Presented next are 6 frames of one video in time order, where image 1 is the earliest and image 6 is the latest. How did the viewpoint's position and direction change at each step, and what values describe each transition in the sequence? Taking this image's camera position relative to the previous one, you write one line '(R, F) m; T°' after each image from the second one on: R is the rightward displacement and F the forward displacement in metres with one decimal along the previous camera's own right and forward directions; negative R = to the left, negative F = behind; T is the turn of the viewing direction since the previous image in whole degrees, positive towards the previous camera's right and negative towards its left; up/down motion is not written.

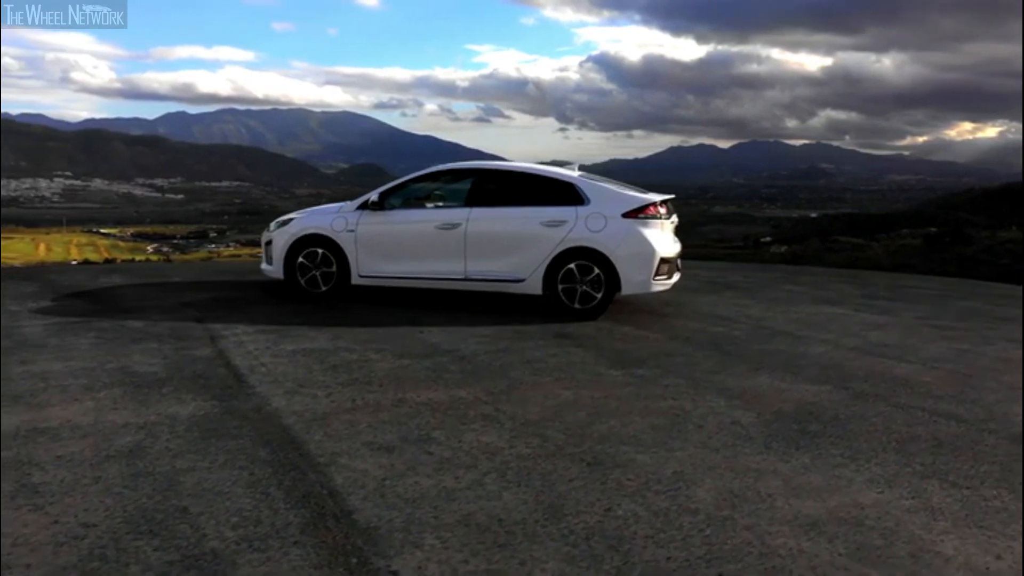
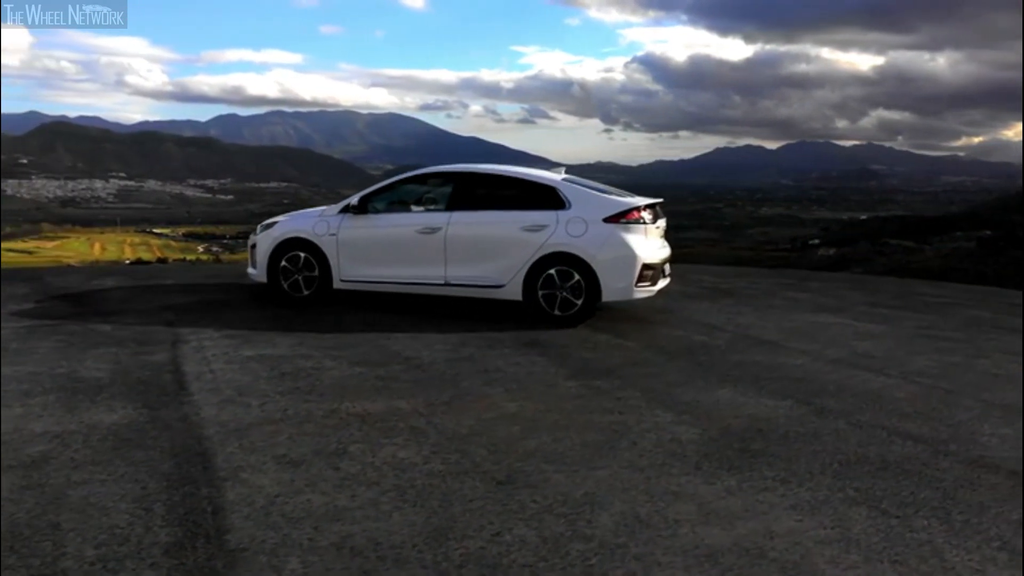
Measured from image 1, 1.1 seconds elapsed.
(+0.6, +0.2) m; -3°
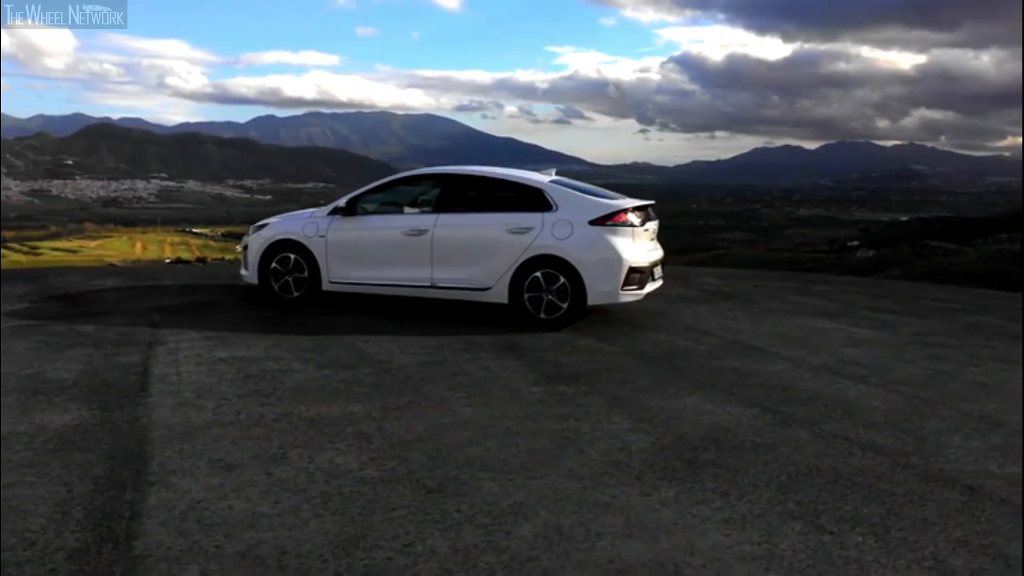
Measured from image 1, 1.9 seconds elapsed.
(+0.4, +0.1) m; -2°
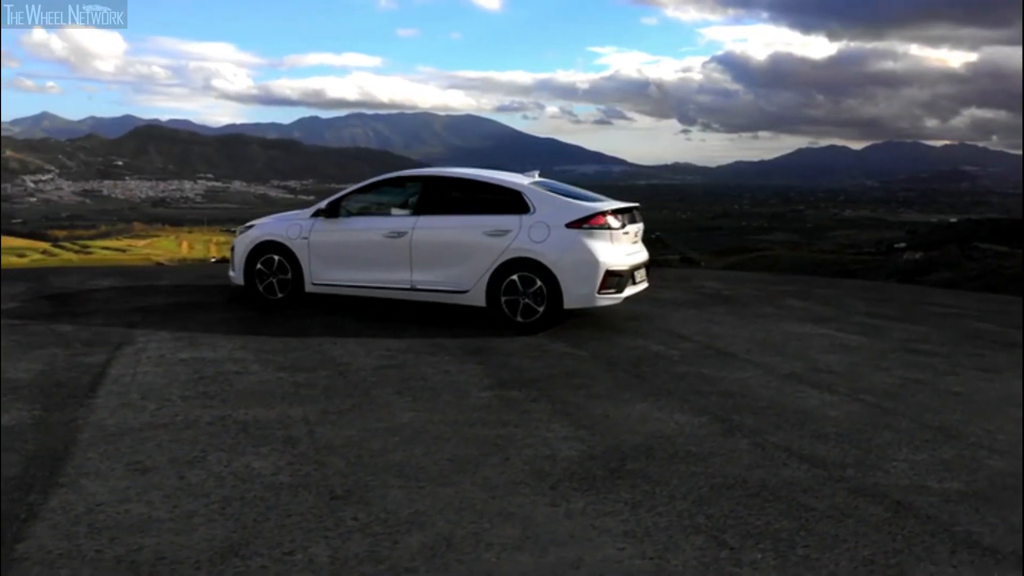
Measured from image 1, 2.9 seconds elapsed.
(+0.6, +0.1) m; -3°
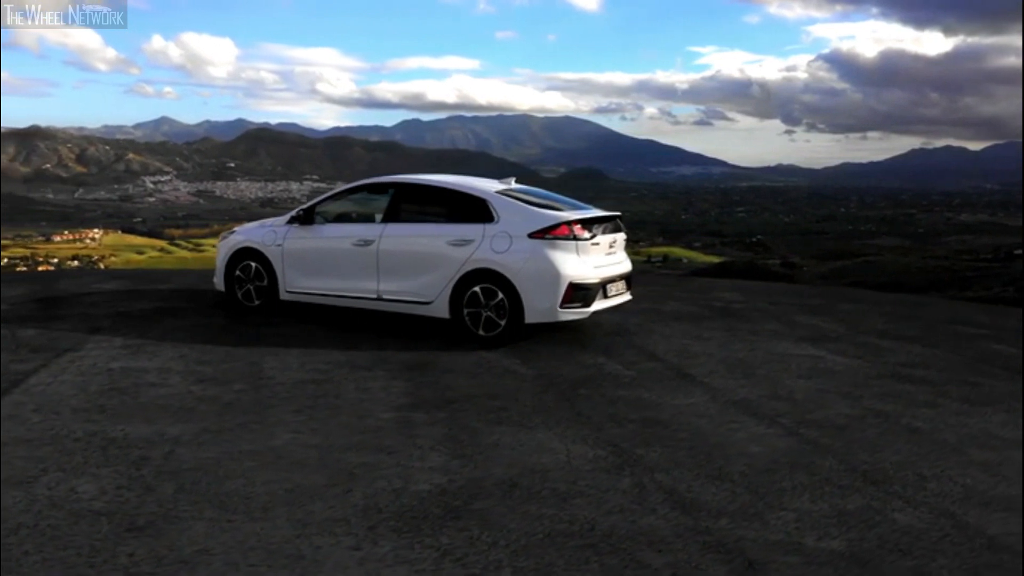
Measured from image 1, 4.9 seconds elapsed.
(+1.1, +0.4) m; -6°
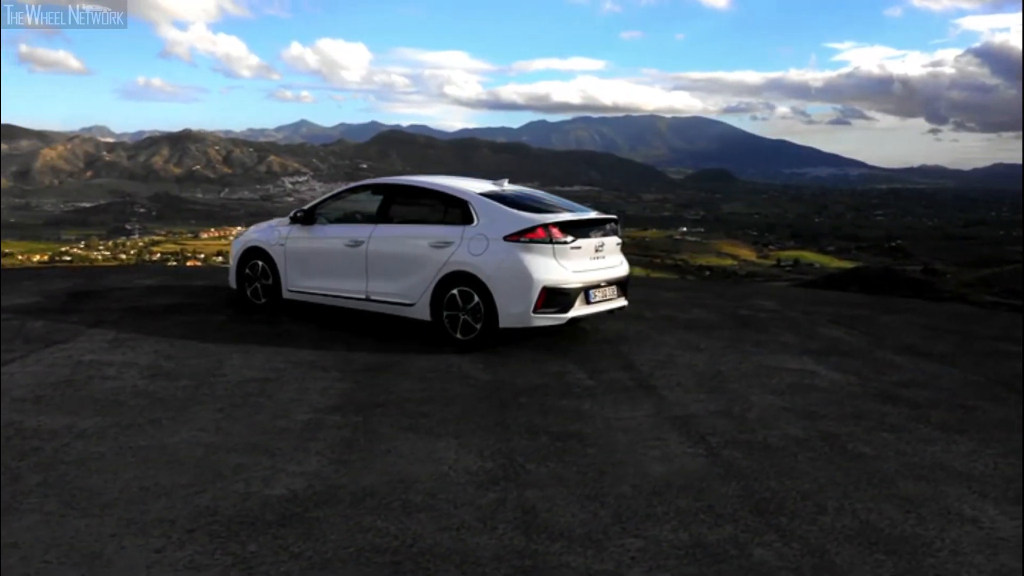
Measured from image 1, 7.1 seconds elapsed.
(+1.2, +0.2) m; -8°
